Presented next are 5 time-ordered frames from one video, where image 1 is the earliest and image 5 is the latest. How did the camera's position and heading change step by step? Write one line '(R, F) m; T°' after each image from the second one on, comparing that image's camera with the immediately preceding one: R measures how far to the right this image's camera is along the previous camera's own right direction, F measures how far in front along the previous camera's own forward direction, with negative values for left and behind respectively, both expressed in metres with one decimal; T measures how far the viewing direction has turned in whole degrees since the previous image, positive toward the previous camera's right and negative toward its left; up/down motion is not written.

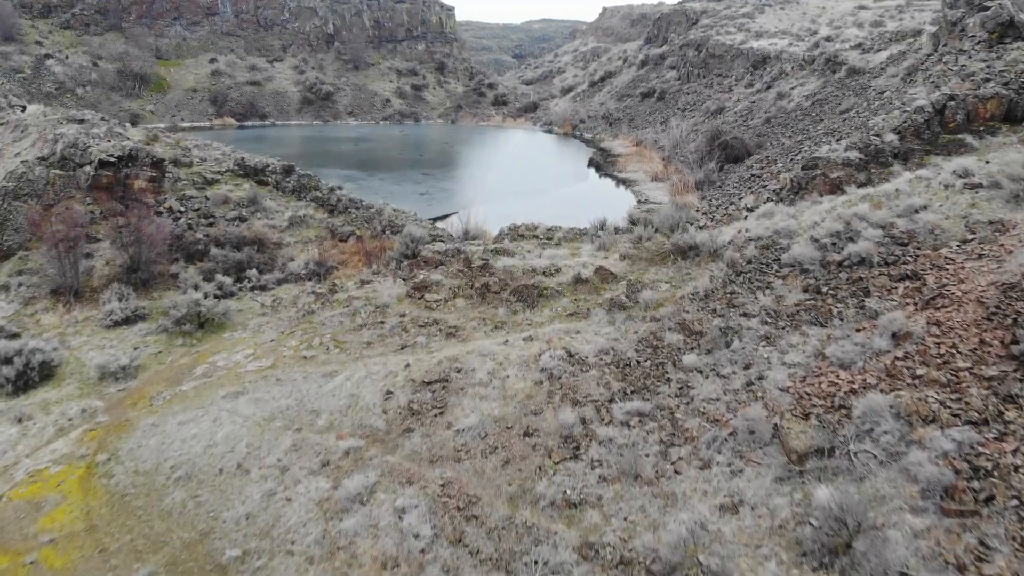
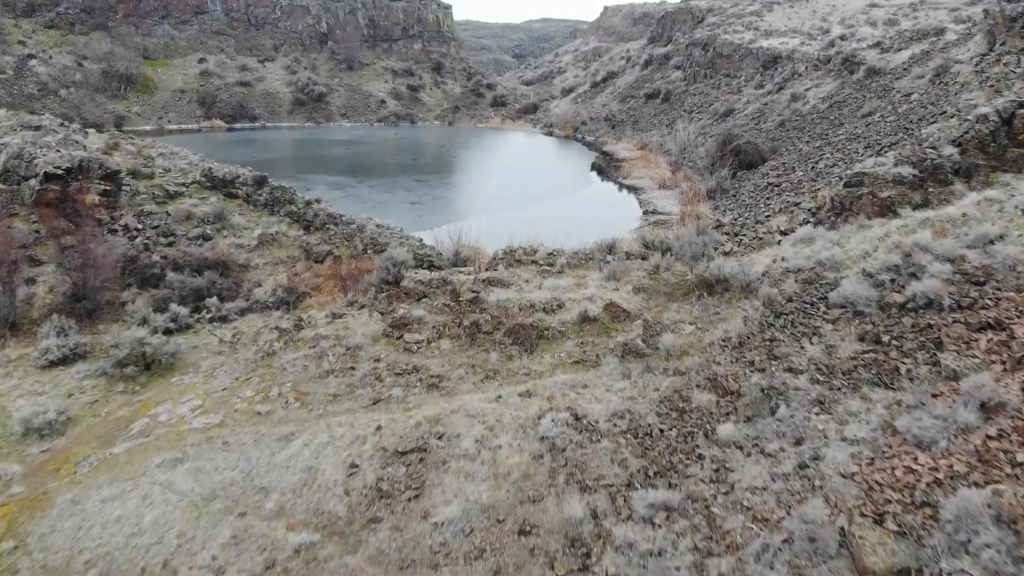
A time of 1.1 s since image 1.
(0.0, +1.0) m; 0°
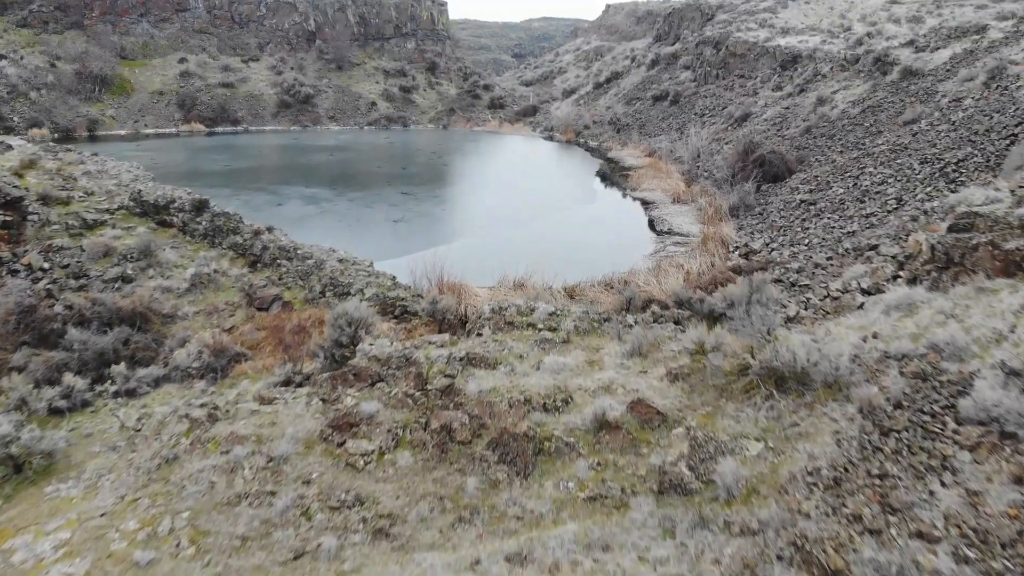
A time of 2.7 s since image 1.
(+0.1, +1.5) m; 0°
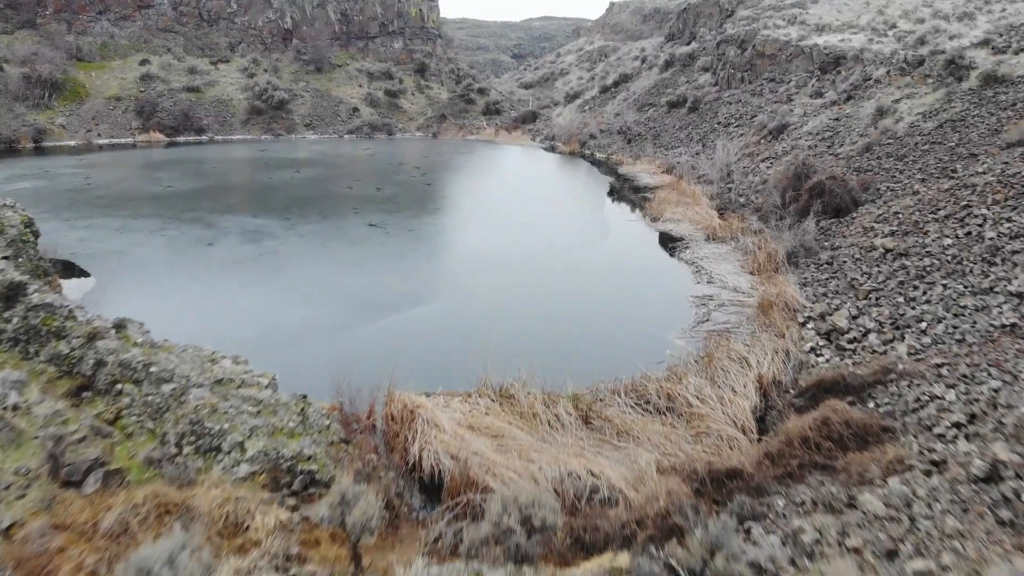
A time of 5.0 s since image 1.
(+0.1, +2.5) m; 0°
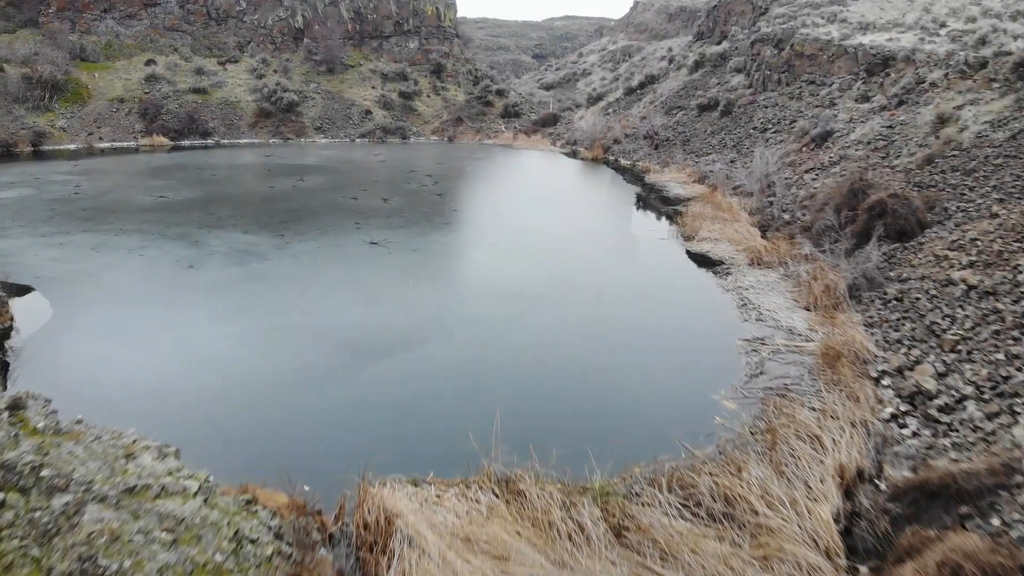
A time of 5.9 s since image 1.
(0.0, +1.1) m; -1°
